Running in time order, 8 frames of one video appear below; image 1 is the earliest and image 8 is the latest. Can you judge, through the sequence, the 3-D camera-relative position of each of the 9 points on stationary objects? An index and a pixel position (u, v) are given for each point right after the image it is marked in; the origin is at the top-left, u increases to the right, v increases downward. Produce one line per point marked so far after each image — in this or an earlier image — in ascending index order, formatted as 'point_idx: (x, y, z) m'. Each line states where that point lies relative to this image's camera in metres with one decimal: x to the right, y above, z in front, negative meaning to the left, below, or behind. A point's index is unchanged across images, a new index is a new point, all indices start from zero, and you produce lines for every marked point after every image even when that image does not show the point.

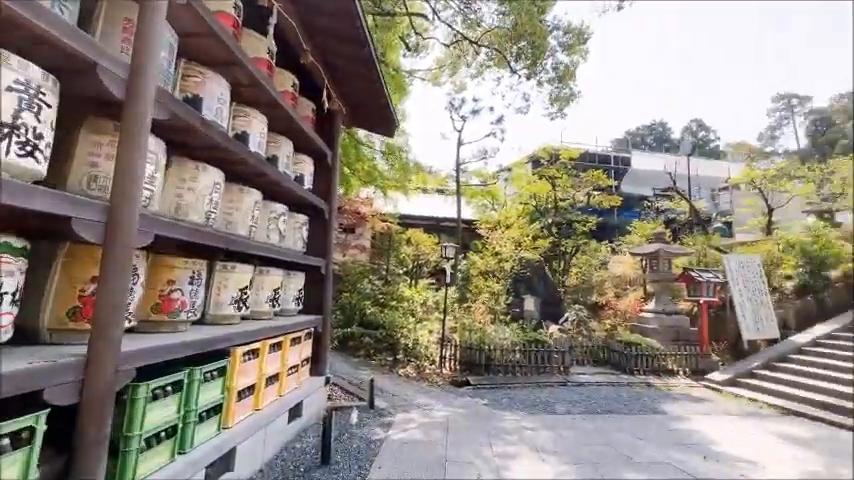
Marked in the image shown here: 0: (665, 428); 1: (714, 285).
0: (+2.7, -2.2, +4.5) m
1: (+6.0, -0.9, +8.3) m
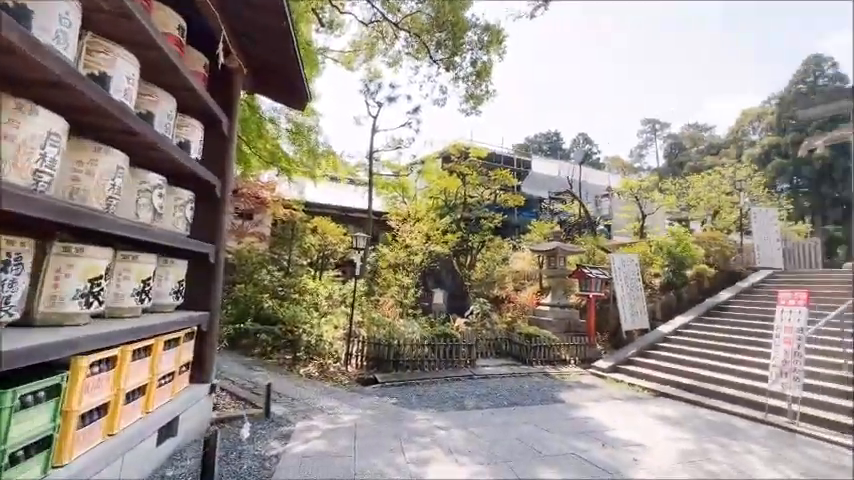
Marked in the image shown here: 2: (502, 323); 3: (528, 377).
0: (+1.7, -2.1, +4.8) m
1: (+4.0, -1.0, +9.2) m
2: (+1.9, -2.2, +10.1) m
3: (+1.8, -2.5, +7.1) m
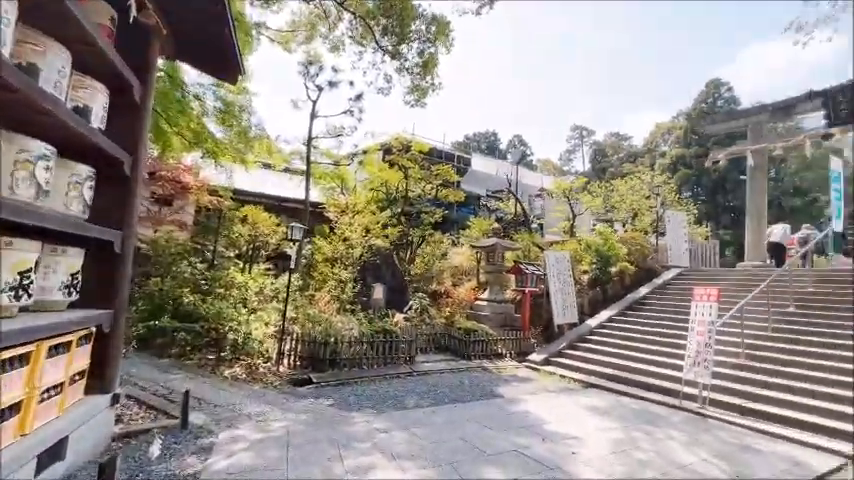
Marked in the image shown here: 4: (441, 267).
0: (+0.9, -2.1, +4.8) m
1: (+2.6, -0.9, +9.5) m
2: (+0.4, -2.0, +10.1) m
3: (+0.7, -2.4, +7.2) m
4: (+0.4, -0.9, +12.4) m
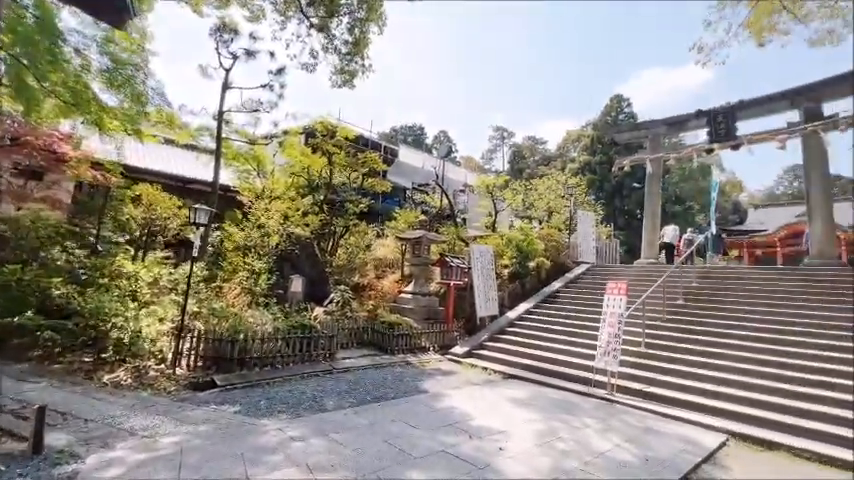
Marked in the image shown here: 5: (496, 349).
0: (0.0, -2.0, +4.6) m
1: (+0.8, -0.7, +9.6) m
2: (-1.5, -1.8, +9.7) m
3: (-0.6, -2.2, +6.9) m
4: (-1.9, -0.6, +12.0) m
5: (+1.4, -2.3, +8.3) m
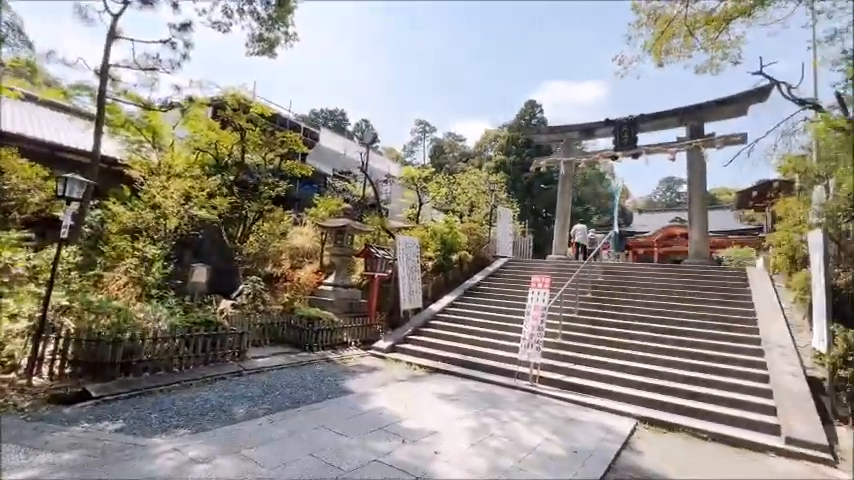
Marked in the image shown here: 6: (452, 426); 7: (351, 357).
0: (-0.7, -1.9, +4.3) m
1: (-1.0, -0.5, +9.3) m
2: (-3.3, -1.5, +8.9) m
3: (-1.9, -2.0, +6.4) m
4: (-4.1, -0.2, +11.1) m
5: (-0.2, -2.1, +8.1) m
6: (+0.3, -1.9, +4.1) m
7: (-1.4, -2.2, +7.3) m
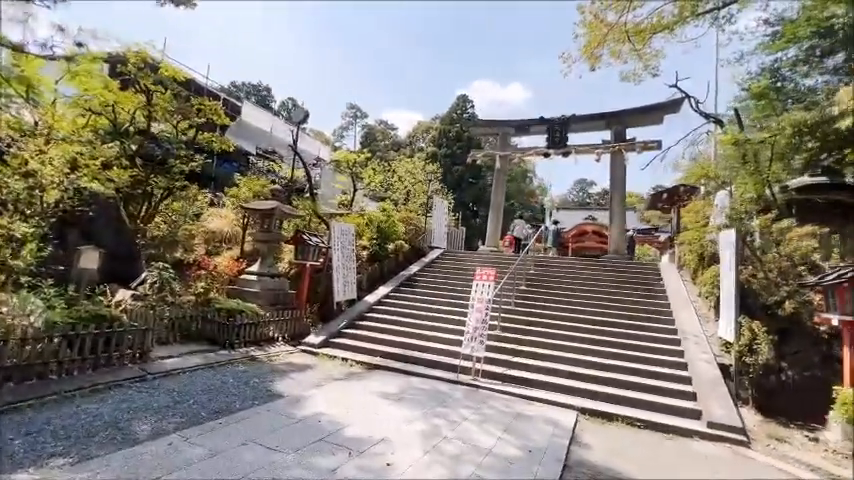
0: (-1.3, -1.7, +3.7) m
1: (-2.3, -0.2, +8.6) m
2: (-4.6, -1.1, +7.8) m
3: (-2.8, -1.8, +5.6) m
4: (-5.8, +0.2, +9.7) m
5: (-1.4, -1.9, +7.6) m
6: (-0.2, -1.8, +3.8) m
7: (-2.5, -1.9, +6.6) m
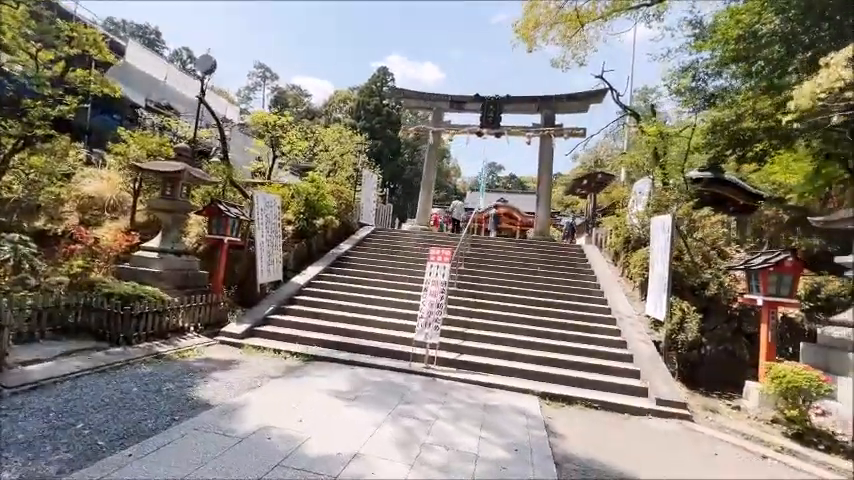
0: (-1.4, -1.5, +2.9) m
1: (-3.5, +0.3, +7.3) m
2: (-5.6, -0.6, +6.1) m
3: (-3.3, -1.4, +4.4) m
4: (-7.1, +0.9, +7.7) m
5: (-2.4, -1.4, +6.7) m
6: (-0.4, -1.6, +3.2) m
7: (-3.2, -1.5, +5.5) m
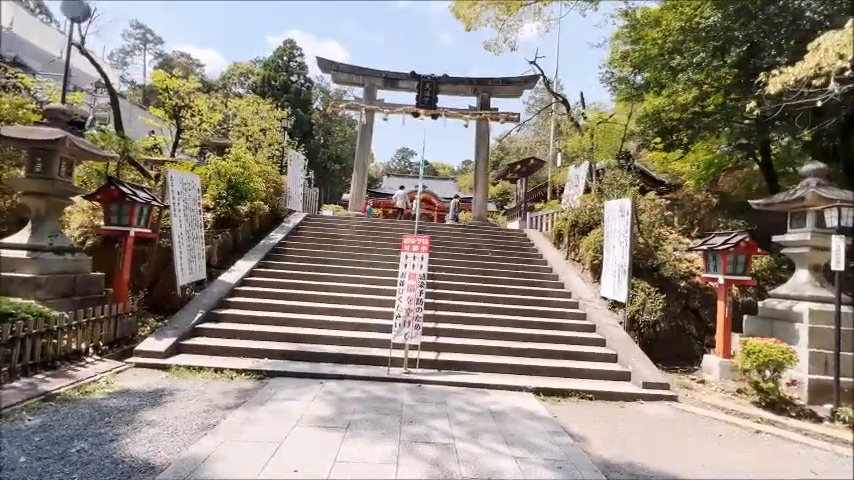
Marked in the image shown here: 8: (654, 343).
0: (-1.0, -1.5, +2.0) m
1: (-4.1, +0.4, +5.7) m
2: (-5.8, -0.6, +4.1) m
3: (-3.2, -1.4, +3.0) m
4: (-7.6, +0.9, +5.3) m
5: (-2.9, -1.3, +5.4) m
6: (-0.1, -1.5, +2.5) m
7: (-3.4, -1.4, +4.1) m
8: (+3.8, -1.7, +6.7) m
